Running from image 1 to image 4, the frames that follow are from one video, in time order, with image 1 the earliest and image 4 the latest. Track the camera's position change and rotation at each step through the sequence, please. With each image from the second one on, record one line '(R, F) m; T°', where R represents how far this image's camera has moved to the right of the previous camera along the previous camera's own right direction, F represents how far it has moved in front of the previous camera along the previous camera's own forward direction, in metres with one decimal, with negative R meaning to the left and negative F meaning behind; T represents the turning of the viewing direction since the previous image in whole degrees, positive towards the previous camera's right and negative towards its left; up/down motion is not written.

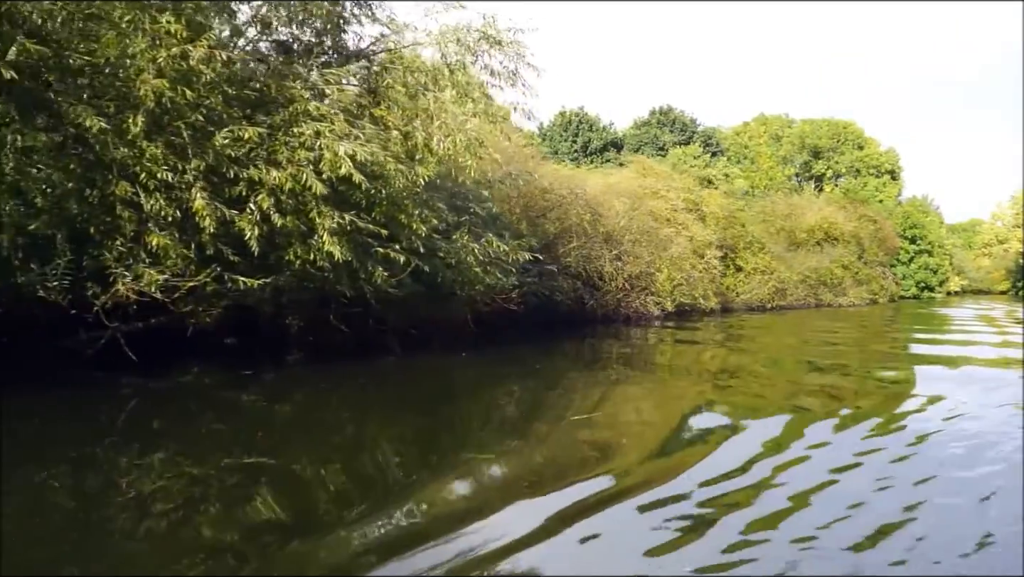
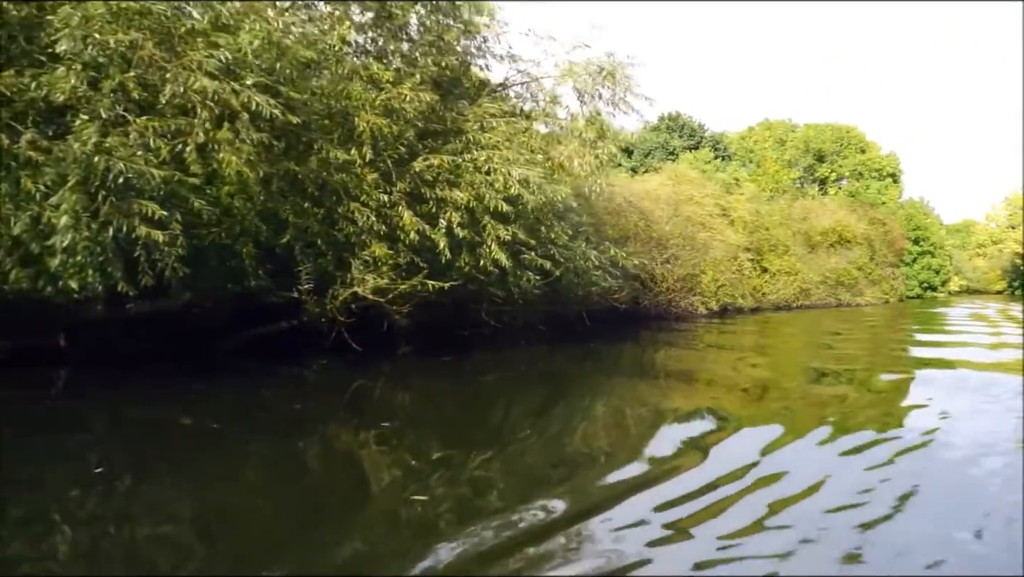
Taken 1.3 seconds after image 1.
(-9.7, -5.6) m; +1°
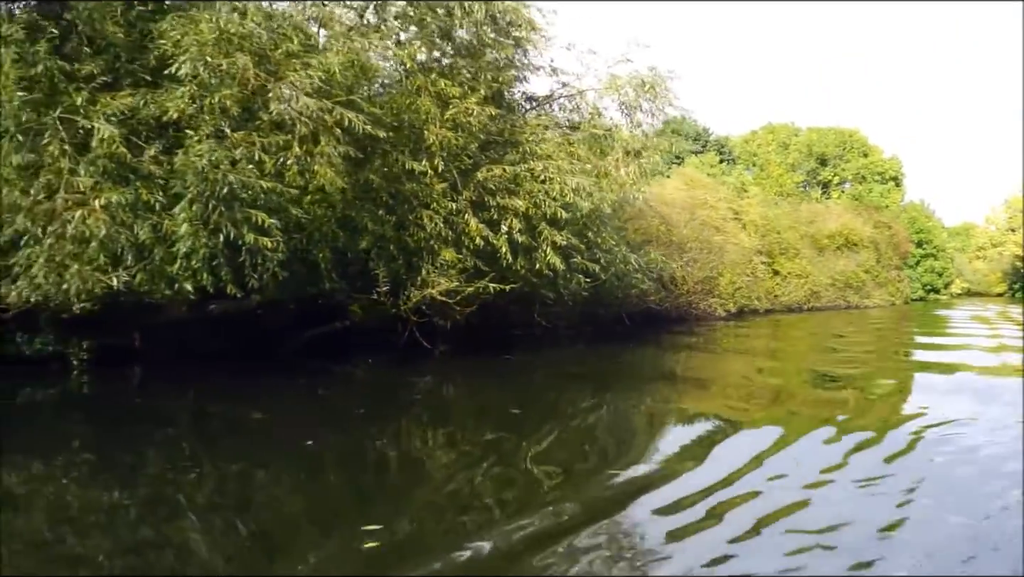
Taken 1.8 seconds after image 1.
(-3.9, -2.2) m; 0°
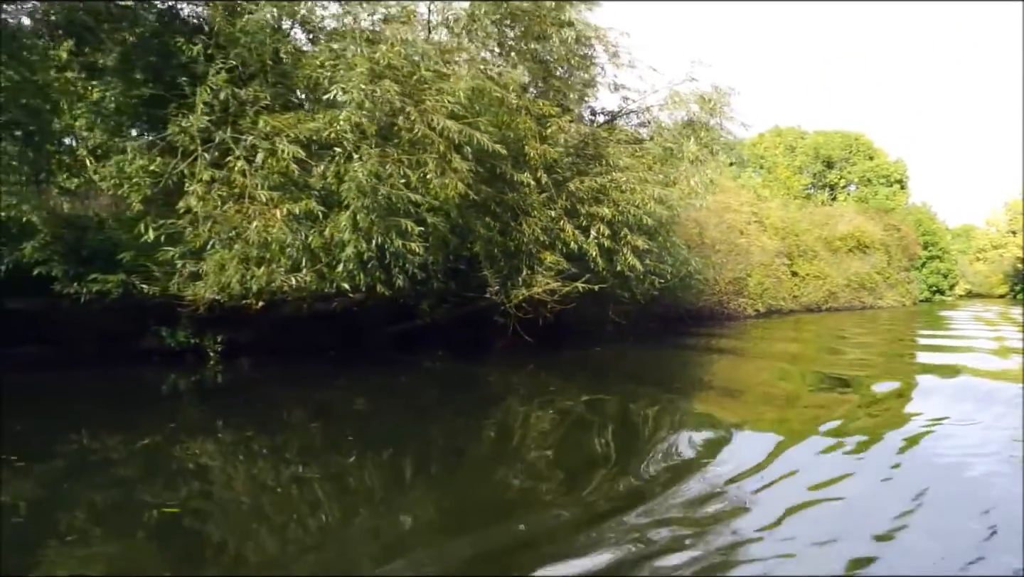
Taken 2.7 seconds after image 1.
(-6.7, -3.9) m; 0°
